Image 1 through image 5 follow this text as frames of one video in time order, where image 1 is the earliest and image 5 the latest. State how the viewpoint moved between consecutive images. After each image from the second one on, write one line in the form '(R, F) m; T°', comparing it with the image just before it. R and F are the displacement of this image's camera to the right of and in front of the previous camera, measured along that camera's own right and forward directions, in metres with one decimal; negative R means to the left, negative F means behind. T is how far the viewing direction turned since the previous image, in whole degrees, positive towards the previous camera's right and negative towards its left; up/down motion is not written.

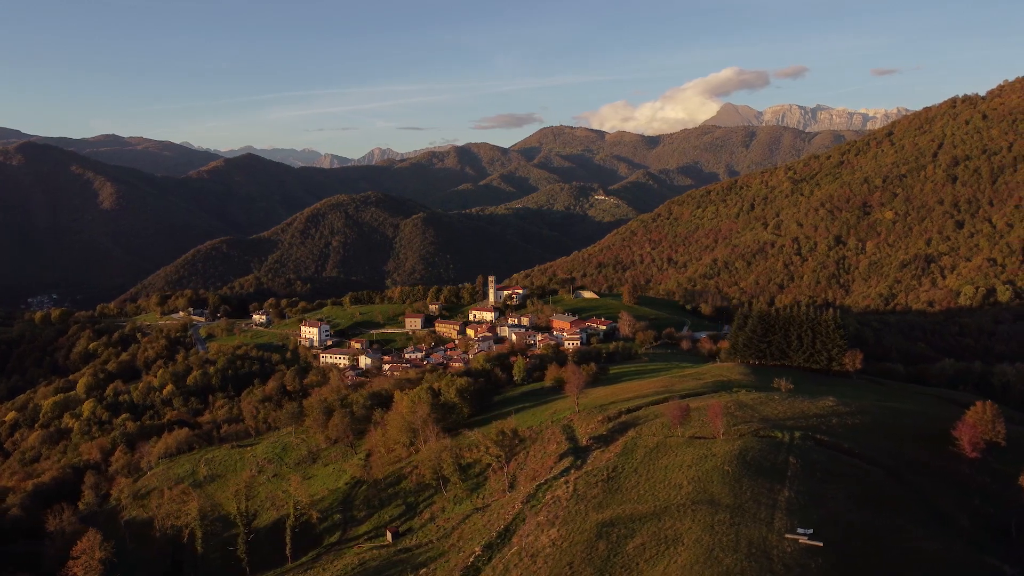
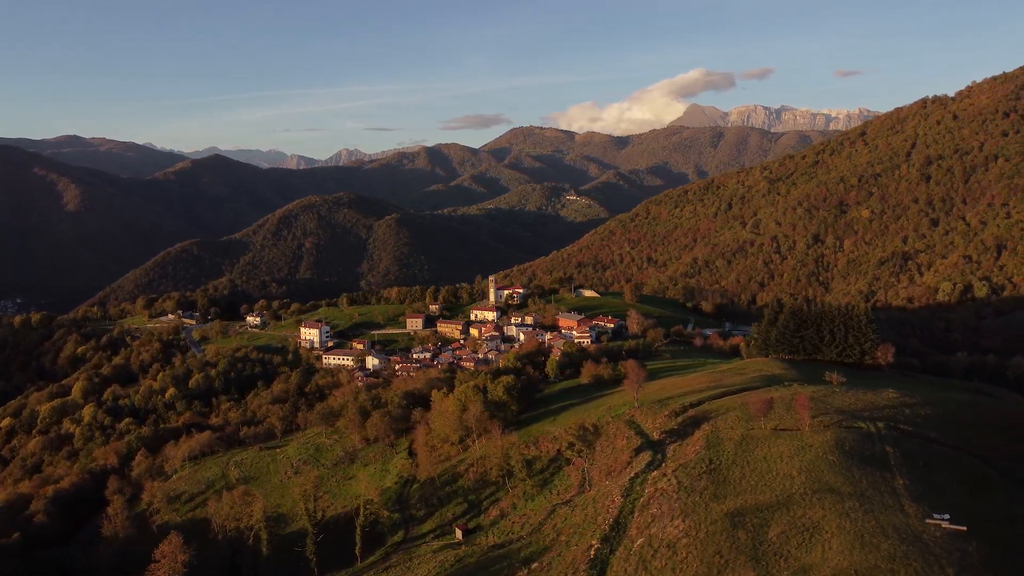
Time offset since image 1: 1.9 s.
(-3.5, 0.0) m; +2°
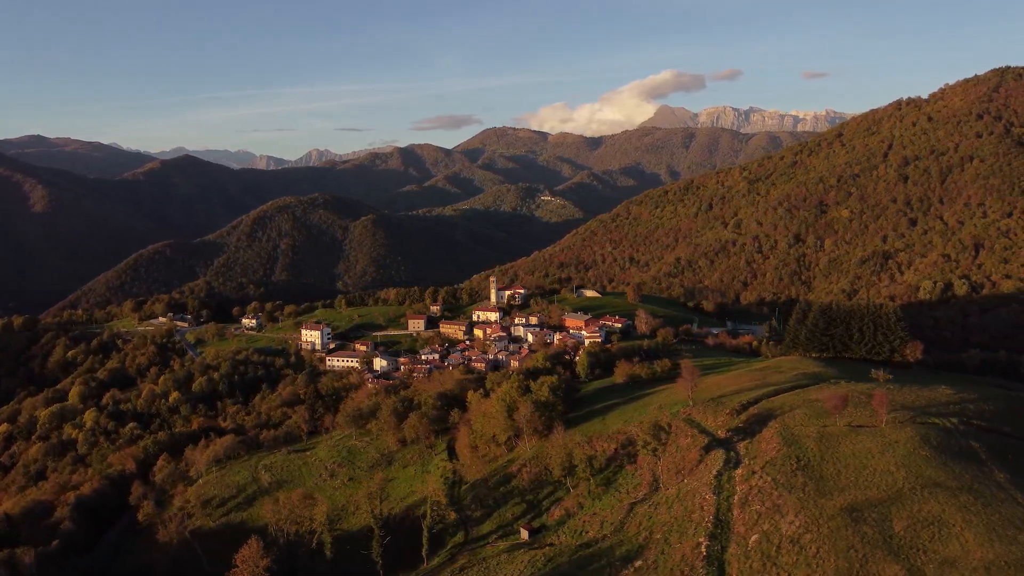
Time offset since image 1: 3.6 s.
(-3.3, 0.0) m; +2°
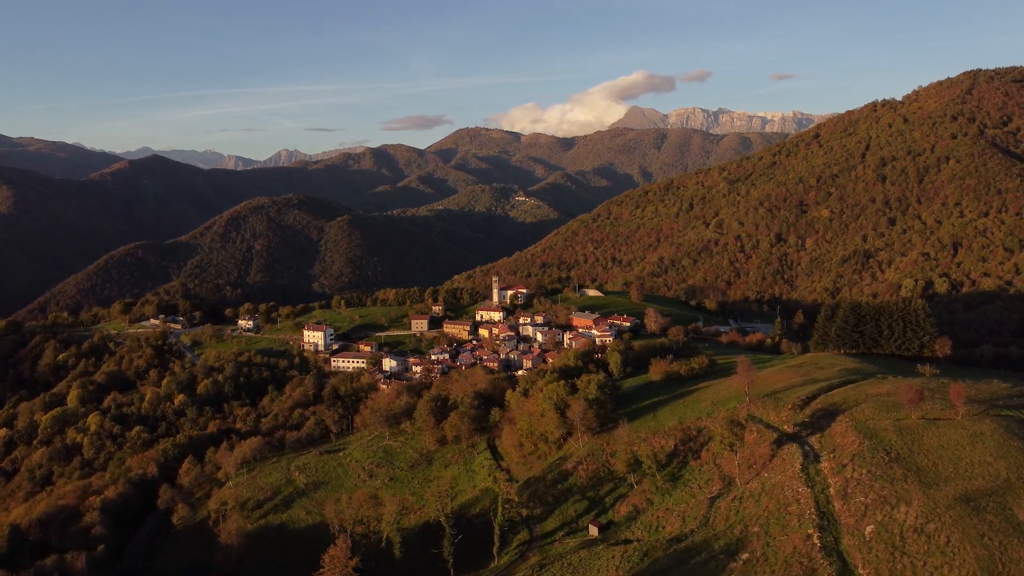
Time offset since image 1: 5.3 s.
(-3.5, -0.1) m; +2°
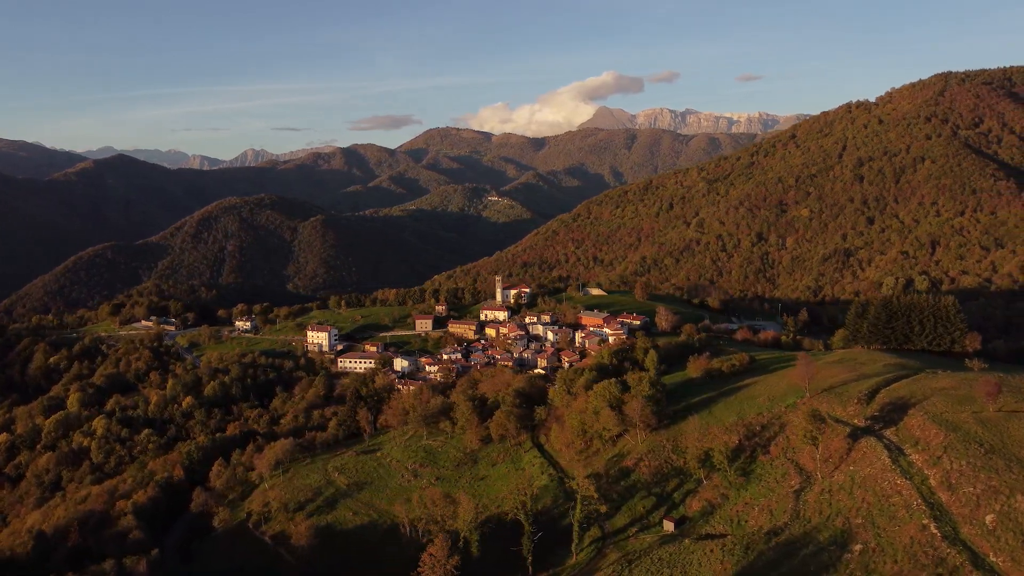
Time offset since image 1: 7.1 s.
(-3.9, -0.1) m; +2°
